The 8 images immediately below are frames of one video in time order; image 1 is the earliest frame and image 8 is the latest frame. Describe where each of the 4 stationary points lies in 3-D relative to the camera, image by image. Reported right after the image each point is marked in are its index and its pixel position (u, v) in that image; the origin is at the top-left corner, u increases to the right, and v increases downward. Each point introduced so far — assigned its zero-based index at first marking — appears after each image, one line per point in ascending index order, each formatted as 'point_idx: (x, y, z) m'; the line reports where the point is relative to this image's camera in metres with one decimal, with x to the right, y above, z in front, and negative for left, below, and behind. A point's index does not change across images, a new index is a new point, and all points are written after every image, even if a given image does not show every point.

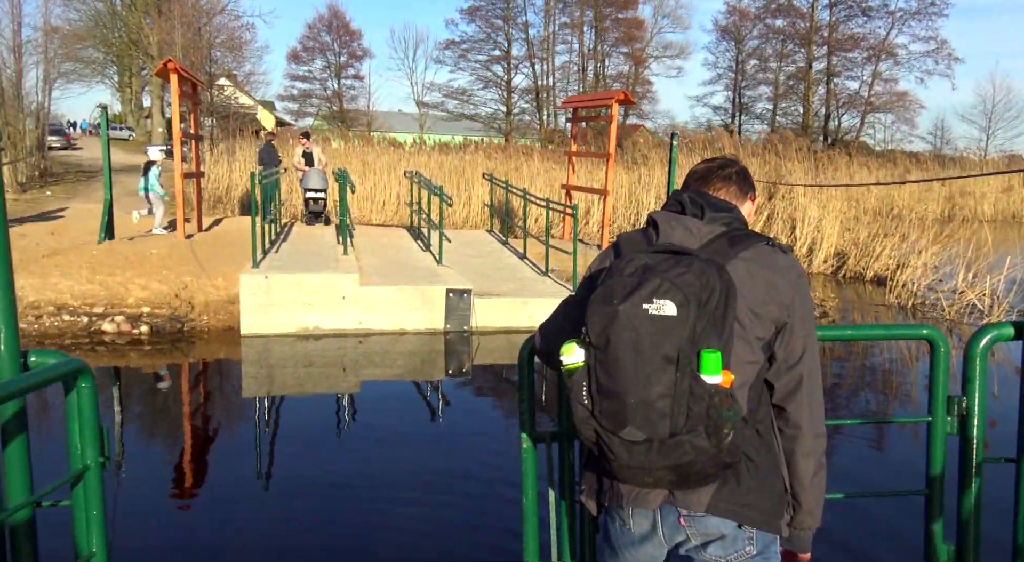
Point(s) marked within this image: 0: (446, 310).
0: (-0.7, -0.3, +8.4) m
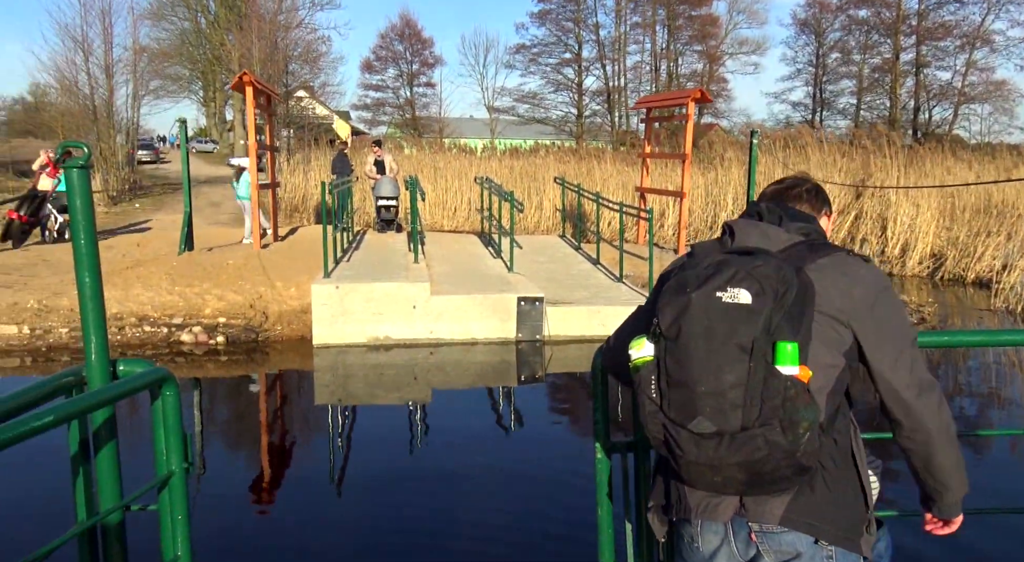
0: (0.0, -0.4, +8.3) m
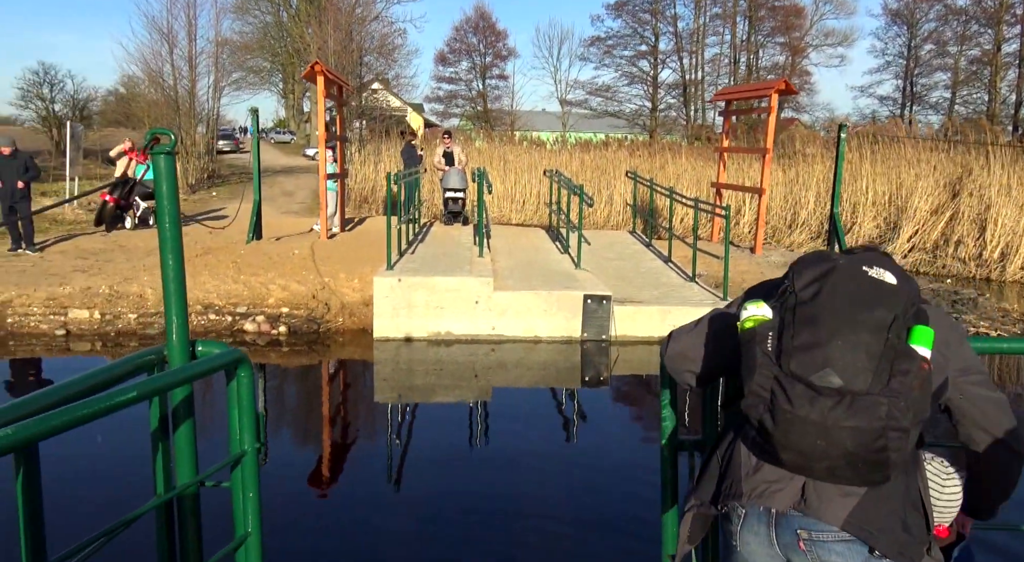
0: (+0.7, -0.4, +8.0) m
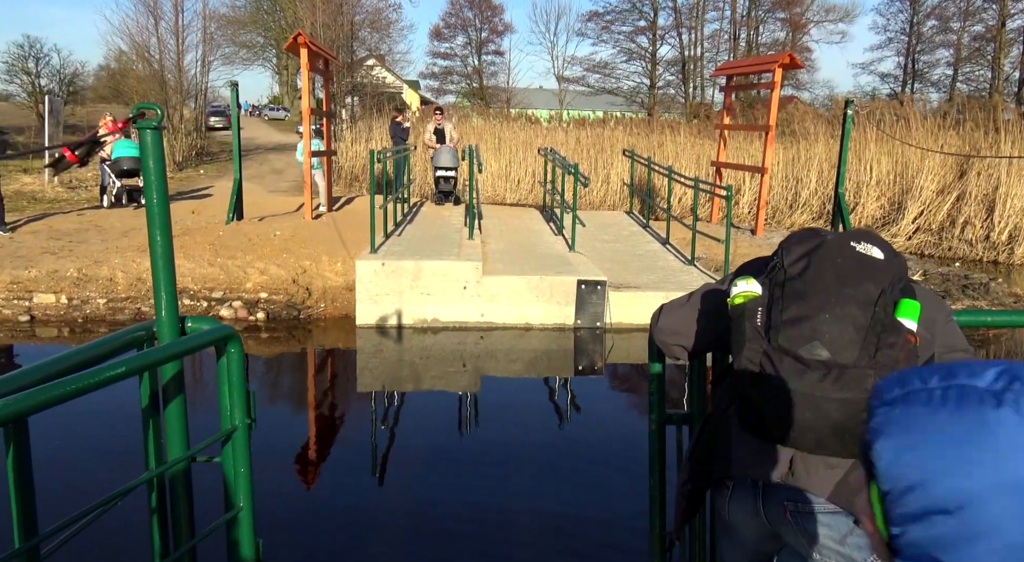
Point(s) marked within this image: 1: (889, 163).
0: (+0.6, -0.2, +7.7) m
1: (+6.1, +1.9, +12.7) m
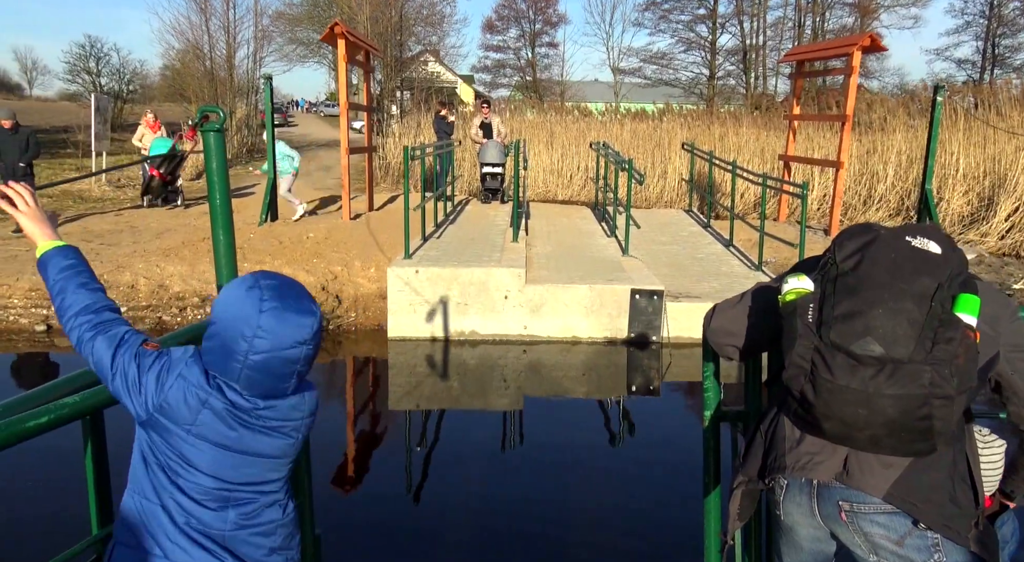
0: (+1.0, -0.3, +7.0) m
1: (+6.8, +1.8, +11.7) m
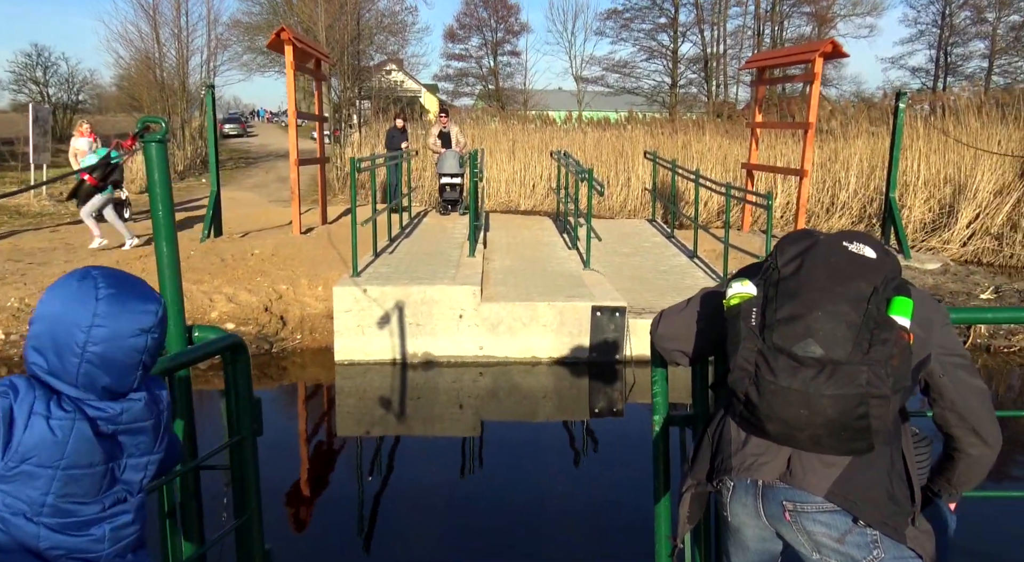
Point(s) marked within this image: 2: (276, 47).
0: (+0.7, -0.4, +6.7) m
1: (+6.3, +1.7, +11.6) m
2: (-2.5, +2.5, +8.6) m
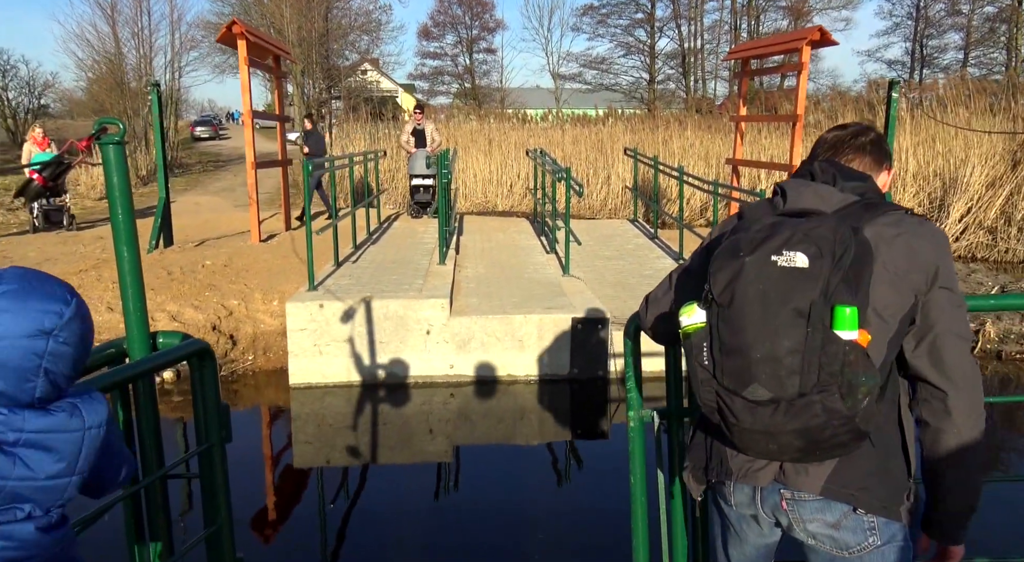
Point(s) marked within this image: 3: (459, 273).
0: (+0.5, -0.5, +6.2) m
1: (+5.9, +1.8, +11.3) m
2: (-2.8, +2.4, +8.0) m
3: (-0.5, +0.1, +7.5) m
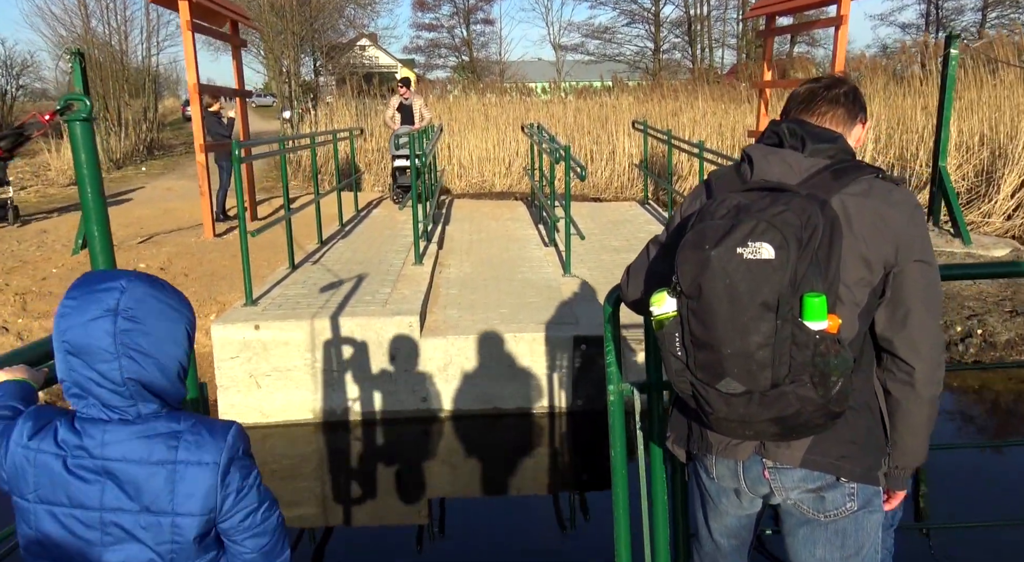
0: (+0.4, -0.5, +5.2) m
1: (+5.8, +2.0, +10.1) m
2: (-2.9, +2.4, +6.9) m
3: (-0.5, +0.1, +6.4) m
